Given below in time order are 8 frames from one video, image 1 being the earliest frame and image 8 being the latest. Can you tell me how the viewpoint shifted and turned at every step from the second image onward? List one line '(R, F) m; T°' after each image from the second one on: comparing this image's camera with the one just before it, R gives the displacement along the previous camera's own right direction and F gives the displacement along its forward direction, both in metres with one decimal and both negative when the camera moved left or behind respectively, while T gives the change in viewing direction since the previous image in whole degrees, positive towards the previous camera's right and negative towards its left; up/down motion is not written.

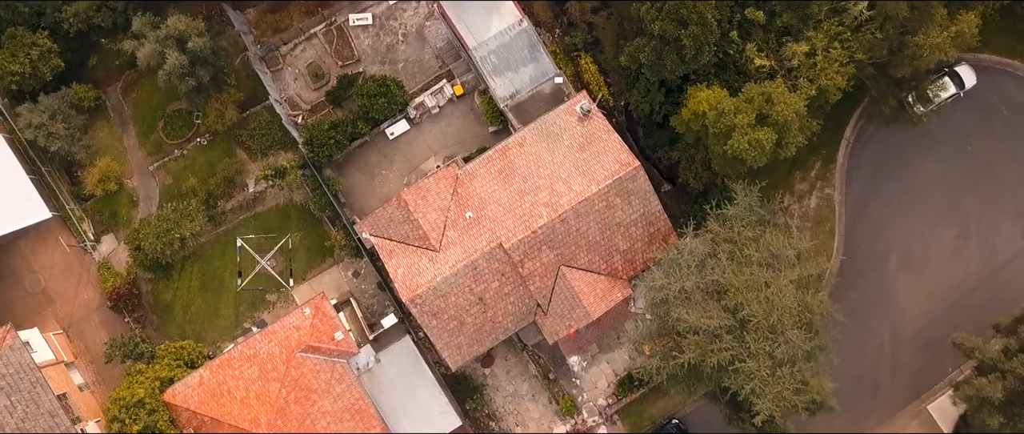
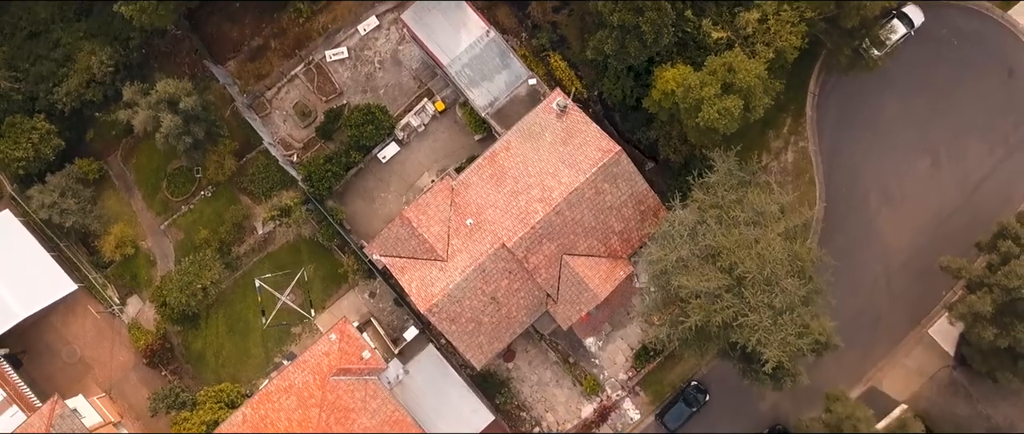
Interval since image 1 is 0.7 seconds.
(0.0, -1.3) m; 0°
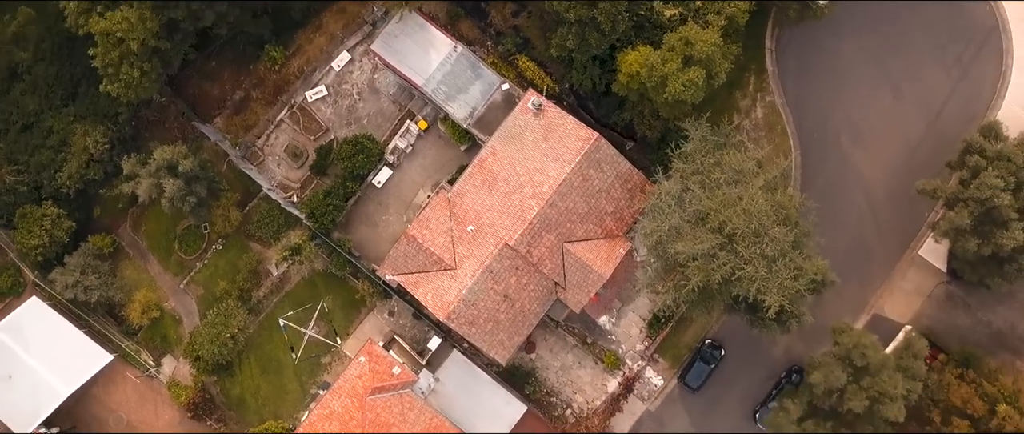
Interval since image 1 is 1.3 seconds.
(0.0, -1.3) m; 0°
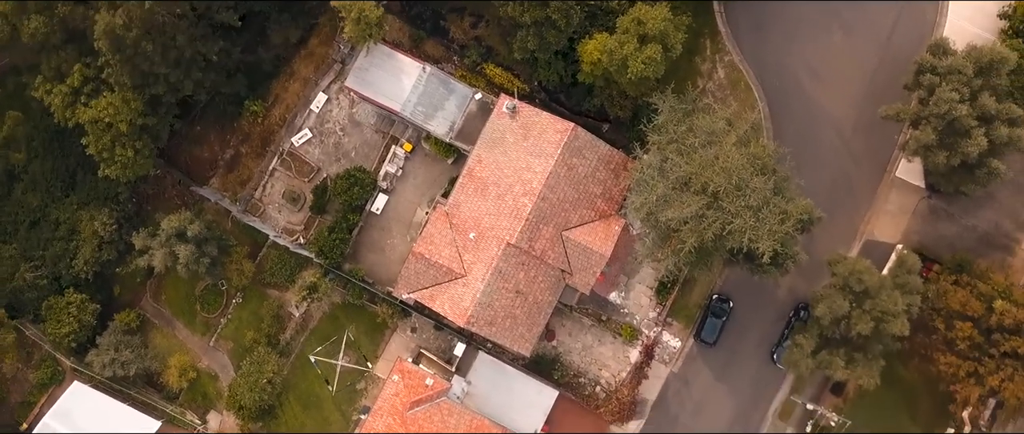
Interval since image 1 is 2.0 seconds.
(+0.1, -1.3) m; 0°
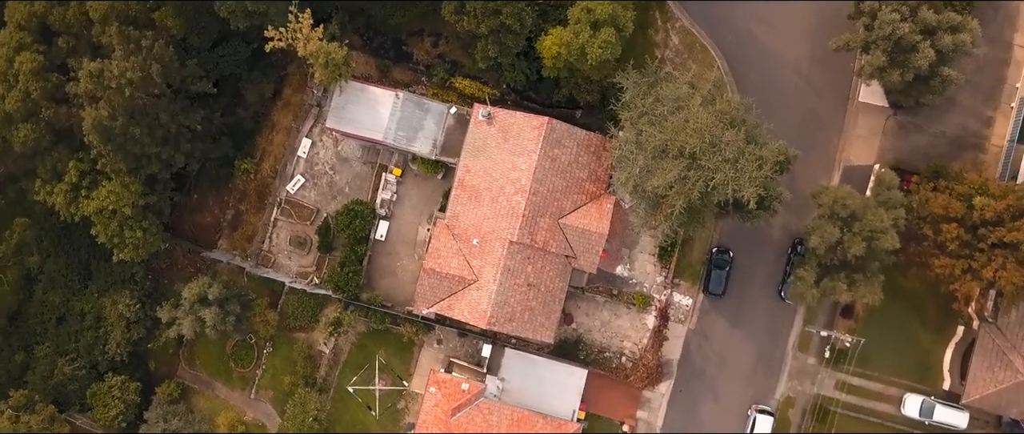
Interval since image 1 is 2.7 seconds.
(0.0, -1.3) m; 0°
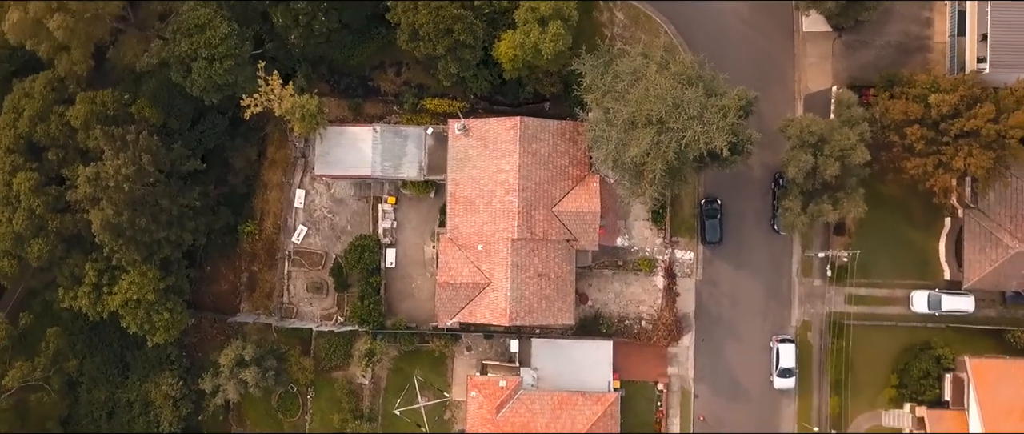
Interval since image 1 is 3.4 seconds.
(0.0, -1.5) m; 0°
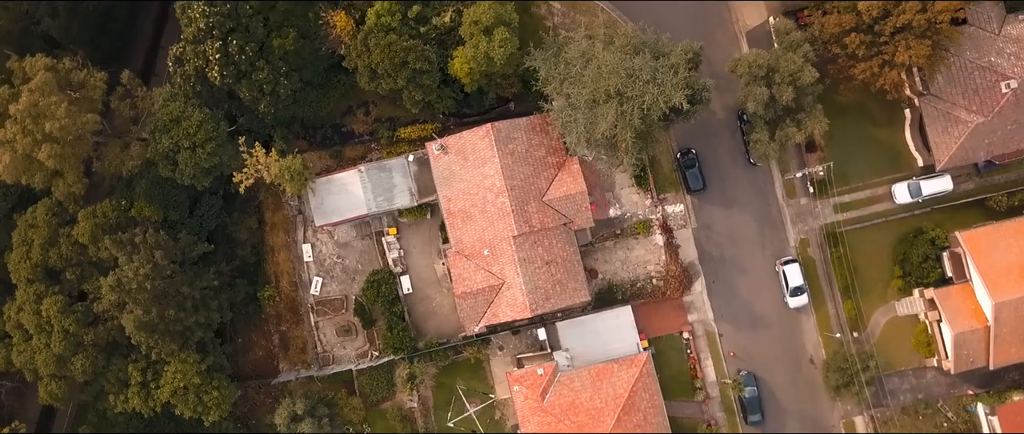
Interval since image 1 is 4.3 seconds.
(0.0, -1.7) m; 0°
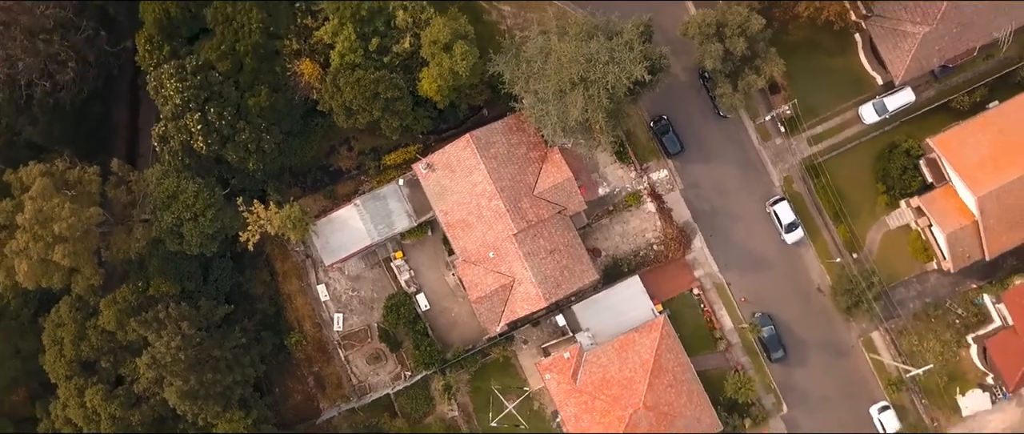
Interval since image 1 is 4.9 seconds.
(0.0, -1.3) m; 0°
